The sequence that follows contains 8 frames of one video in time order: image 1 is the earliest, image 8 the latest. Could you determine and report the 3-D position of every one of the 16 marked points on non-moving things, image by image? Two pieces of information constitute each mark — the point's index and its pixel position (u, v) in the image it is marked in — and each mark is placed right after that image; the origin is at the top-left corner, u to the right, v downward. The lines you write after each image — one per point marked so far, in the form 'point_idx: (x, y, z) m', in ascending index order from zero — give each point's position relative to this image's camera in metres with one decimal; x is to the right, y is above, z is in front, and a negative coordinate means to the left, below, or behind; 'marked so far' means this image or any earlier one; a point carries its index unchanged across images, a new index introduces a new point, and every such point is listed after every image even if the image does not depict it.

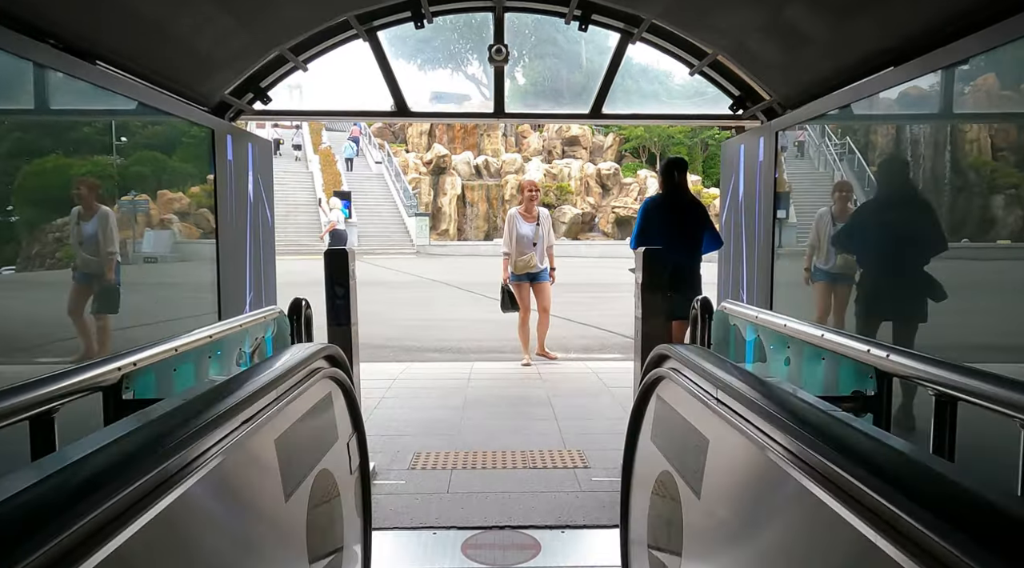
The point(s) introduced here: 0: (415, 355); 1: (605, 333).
0: (-1.1, -0.8, +8.2) m
1: (+1.2, -0.6, +9.5) m
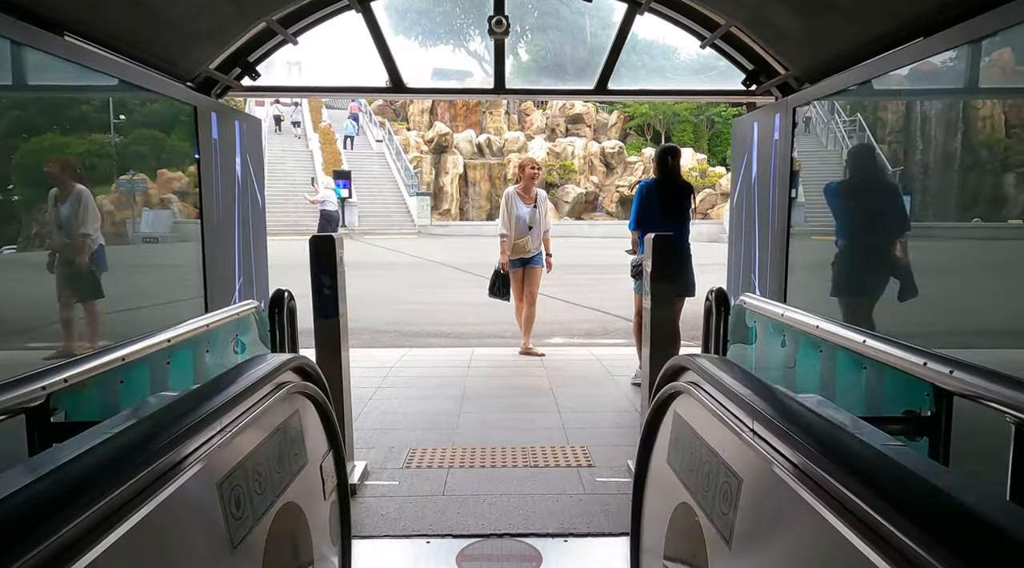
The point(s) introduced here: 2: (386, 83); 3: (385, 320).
0: (-1.1, -0.6, +8.0) m
1: (+1.2, -0.4, +9.2) m
2: (-1.0, +1.6, +5.7) m
3: (-1.6, -0.5, +9.0) m
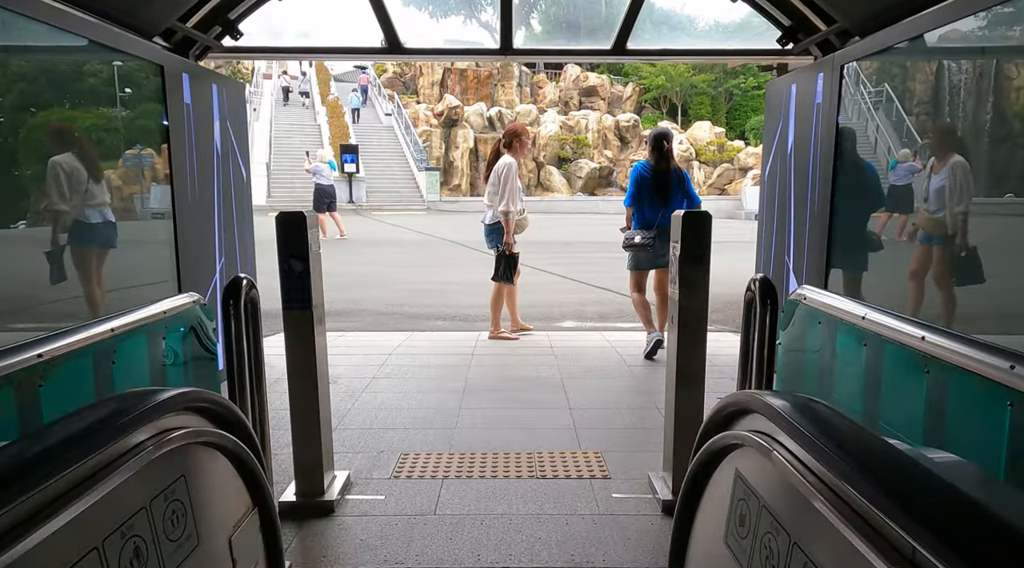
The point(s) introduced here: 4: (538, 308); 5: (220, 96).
0: (-1.0, -0.4, +7.6) m
1: (+1.3, -0.2, +8.7) m
2: (-0.9, +1.7, +5.2) m
3: (-1.5, -0.2, +8.6) m
4: (+0.3, -0.3, +8.3) m
5: (-1.9, +1.2, +4.7) m
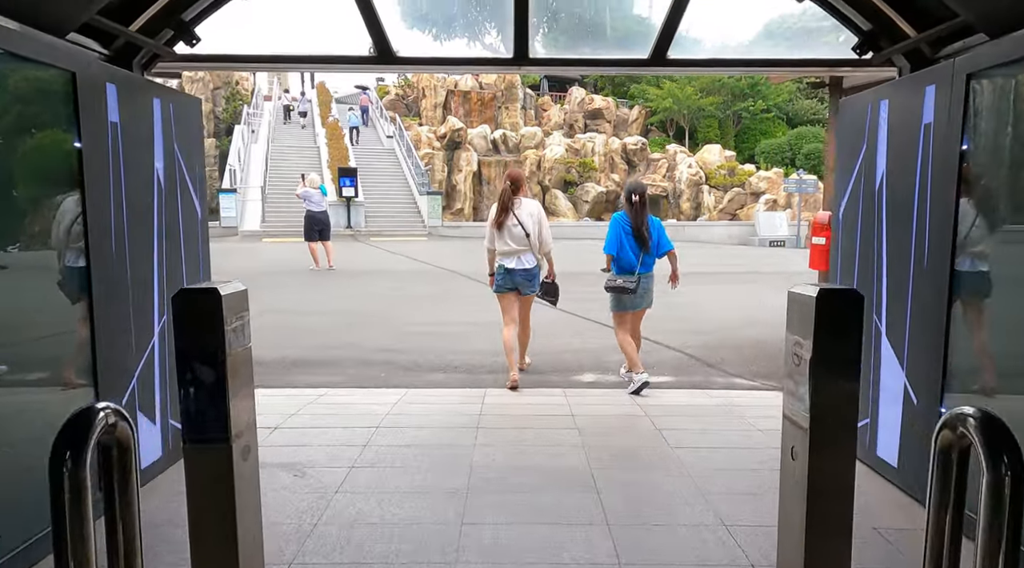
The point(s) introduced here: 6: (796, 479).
0: (-0.9, -0.8, +6.6) m
1: (+1.4, -0.6, +7.8) m
2: (-0.8, +1.3, +4.2) m
3: (-1.4, -0.6, +7.6) m
4: (+0.4, -0.7, +7.3) m
5: (-1.8, +0.9, +3.7) m
6: (+0.8, -0.5, +2.1) m
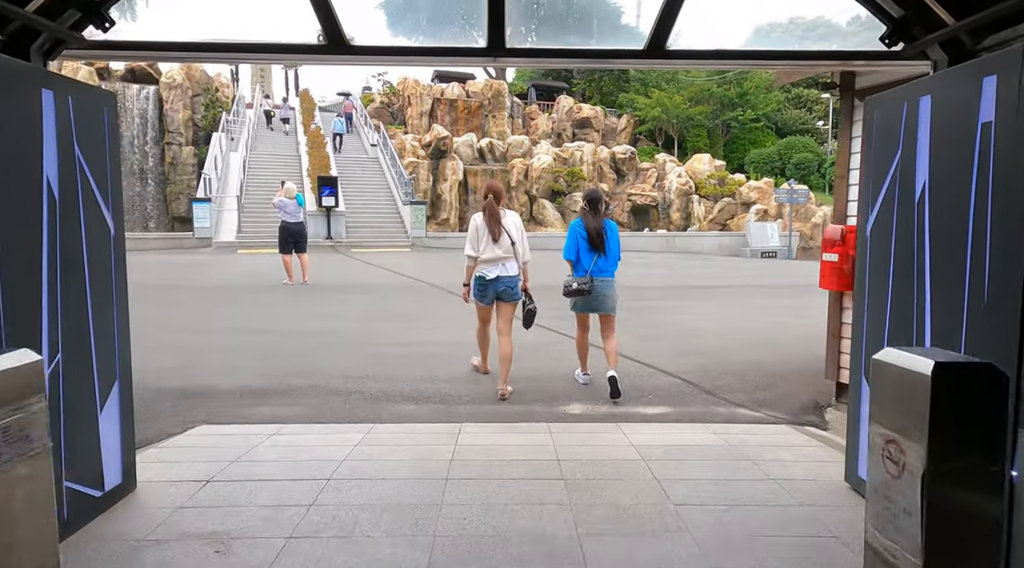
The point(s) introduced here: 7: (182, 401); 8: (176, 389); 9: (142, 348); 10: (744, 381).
0: (-1.0, -1.0, +5.9) m
1: (+1.2, -0.8, +7.1) m
2: (-1.0, +1.2, +3.6) m
3: (-1.5, -0.8, +6.9) m
4: (+0.2, -0.9, +6.7) m
5: (-1.9, +0.7, +3.1) m
6: (+0.7, -0.7, +1.4) m
7: (-2.7, -1.0, +6.0) m
8: (-2.9, -0.9, +6.3) m
9: (-3.9, -0.7, +7.8) m
10: (+2.1, -0.9, +6.7) m
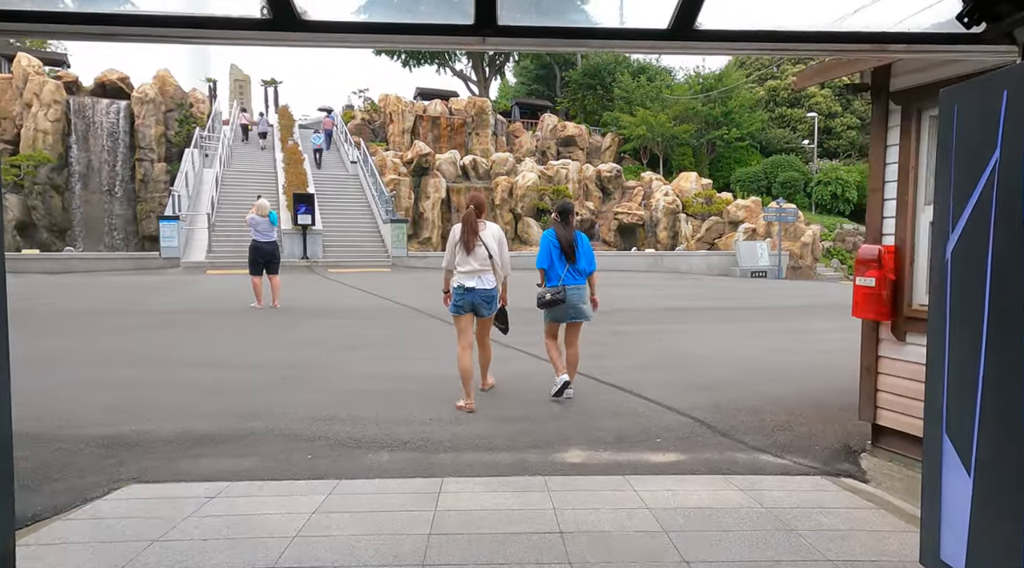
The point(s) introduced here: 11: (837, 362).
0: (-1.1, -1.2, +5.1) m
1: (+1.1, -1.0, +6.4) m
2: (-1.0, +1.1, +2.8) m
3: (-1.6, -1.1, +6.1) m
4: (+0.1, -1.1, +5.9) m
5: (-1.9, +0.6, +2.3) m
6: (+0.7, -0.7, +0.6) m
7: (-2.8, -1.2, +5.1) m
8: (-3.0, -1.2, +5.5) m
9: (-4.1, -1.0, +6.9) m
10: (+2.0, -1.1, +6.0) m
11: (+3.6, -0.9, +8.2) m
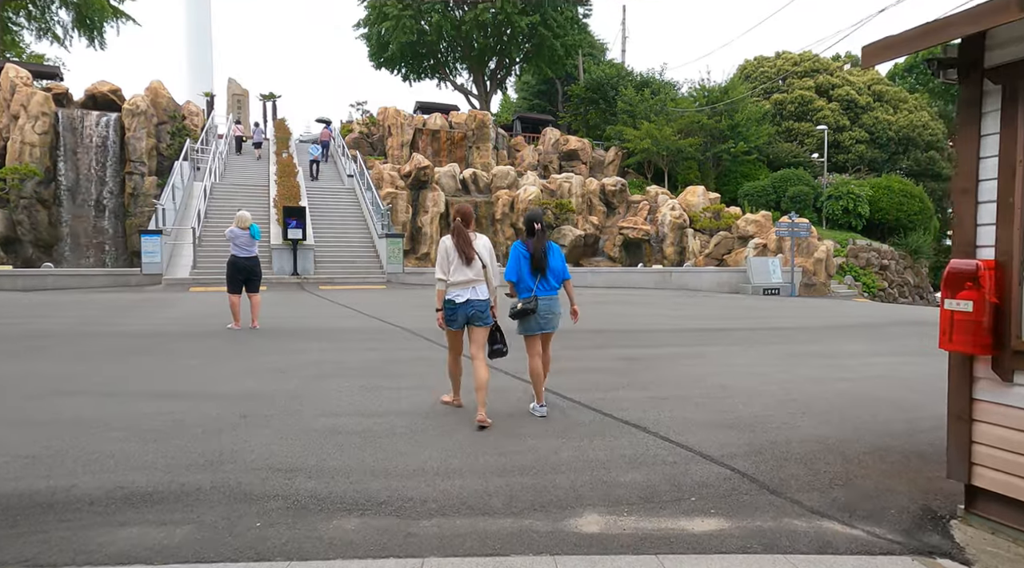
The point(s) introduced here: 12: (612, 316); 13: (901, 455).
0: (-1.1, -1.3, +4.1) m
1: (+1.1, -1.2, +5.3) m
2: (-1.0, +1.0, +1.8) m
3: (-1.6, -1.2, +5.1) m
4: (+0.1, -1.3, +4.8) m
5: (-1.9, +0.5, +1.3) m
6: (+0.7, -0.8, -0.4) m
7: (-2.8, -1.3, +4.1) m
8: (-3.0, -1.3, +4.4) m
9: (-4.1, -1.1, +5.9) m
10: (+2.0, -1.2, +4.9) m
11: (+3.6, -1.1, +7.1) m
12: (+1.9, -0.6, +13.8) m
13: (+2.8, -1.2, +5.2) m
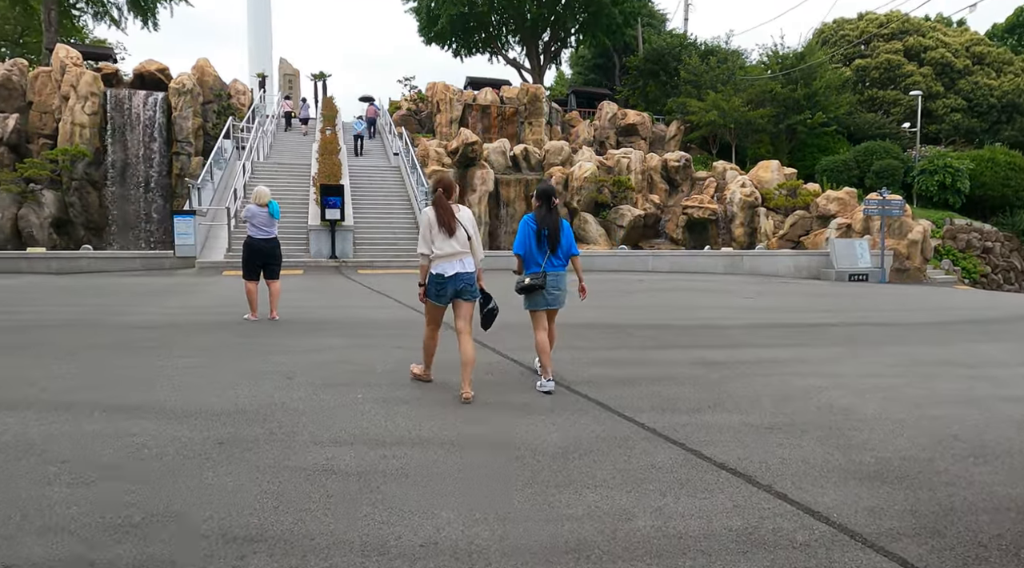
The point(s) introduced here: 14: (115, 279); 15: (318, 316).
0: (-0.9, -1.3, +2.6) m
1: (+1.4, -1.2, +3.6) m
2: (-1.0, +0.9, +0.3) m
3: (-1.4, -1.2, +3.6) m
4: (+0.3, -1.2, +3.2) m
5: (-1.9, +0.5, -0.2) m
6: (+0.6, -0.9, -2.0) m
7: (-2.6, -1.3, +2.7) m
8: (-2.8, -1.3, +3.1) m
9: (-3.7, -1.1, +4.6) m
10: (+2.3, -1.2, +3.2) m
11: (+4.0, -1.0, +5.3) m
12: (+2.8, -0.3, +12.1) m
13: (+3.0, -1.2, +3.4) m
14: (-8.4, +0.1, +15.3) m
15: (-2.7, -0.5, +10.2) m
